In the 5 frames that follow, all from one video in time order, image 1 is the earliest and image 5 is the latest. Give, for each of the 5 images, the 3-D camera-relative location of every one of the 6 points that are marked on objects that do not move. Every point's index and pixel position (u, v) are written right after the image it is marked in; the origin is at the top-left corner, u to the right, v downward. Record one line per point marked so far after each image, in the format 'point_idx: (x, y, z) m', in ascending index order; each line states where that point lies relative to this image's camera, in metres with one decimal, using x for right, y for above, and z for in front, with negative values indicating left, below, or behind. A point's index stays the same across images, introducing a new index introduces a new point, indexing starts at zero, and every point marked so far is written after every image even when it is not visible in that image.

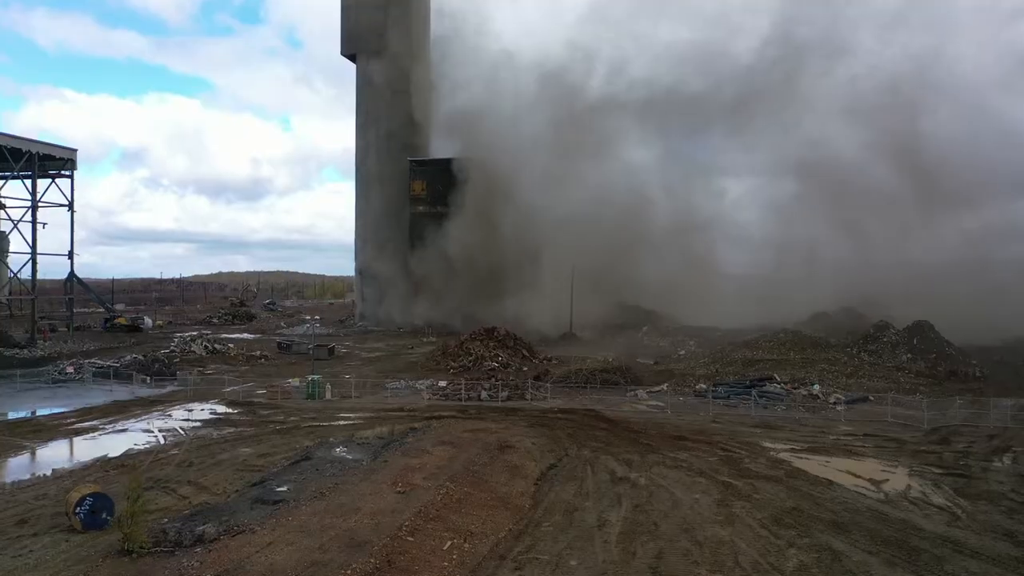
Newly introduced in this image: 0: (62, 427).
0: (-4.4, -1.4, +8.1) m
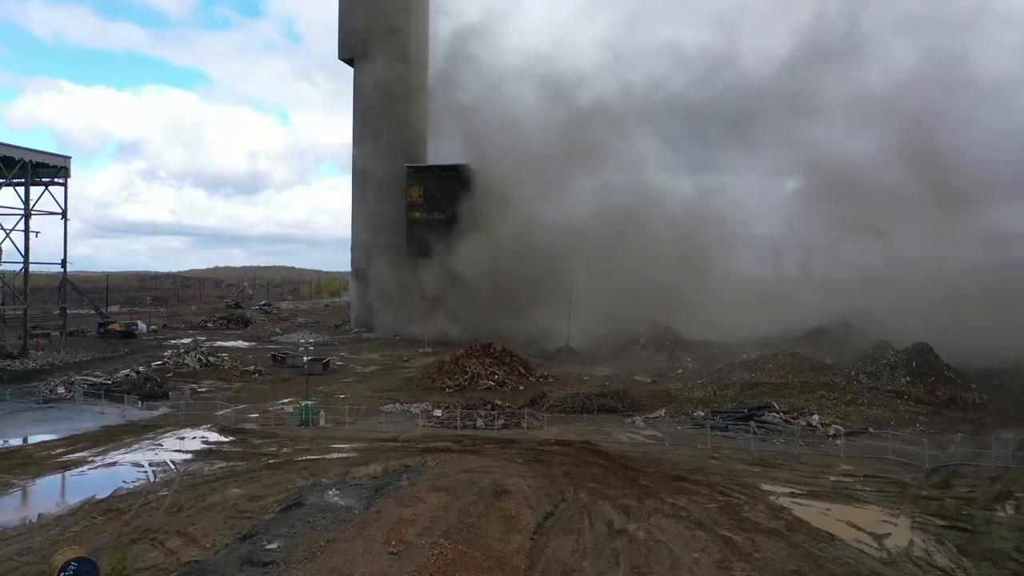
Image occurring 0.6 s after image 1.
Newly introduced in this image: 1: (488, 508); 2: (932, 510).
0: (-4.4, -1.6, +8.0) m
1: (-0.2, -1.6, +6.0) m
2: (+3.3, -1.7, +6.5) m
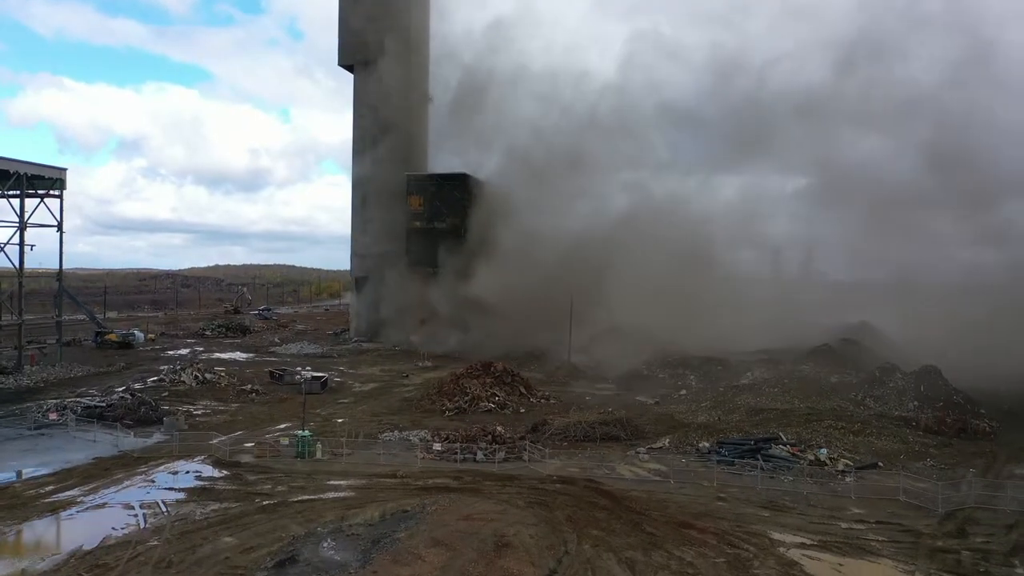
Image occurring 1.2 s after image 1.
0: (-4.4, -2.0, +7.8) m
1: (-0.2, -1.9, +5.8) m
2: (+3.3, -2.1, +6.2) m
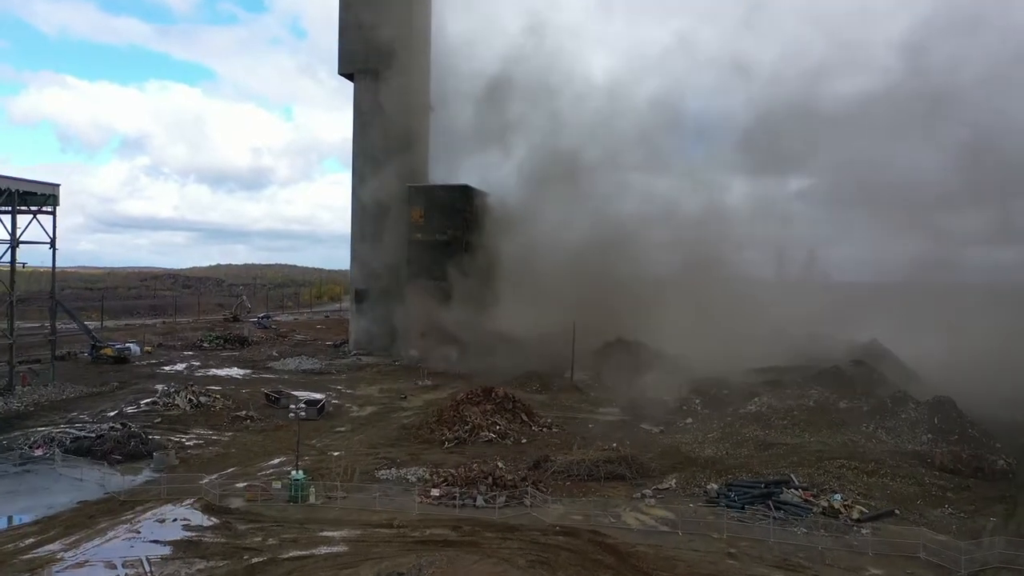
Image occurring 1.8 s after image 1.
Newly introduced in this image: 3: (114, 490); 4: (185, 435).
0: (-4.4, -2.4, +7.4) m
1: (-0.2, -2.4, +5.4) m
2: (+3.3, -2.5, +5.9) m
3: (-4.6, -2.3, +9.5) m
4: (-5.0, -2.3, +12.7) m
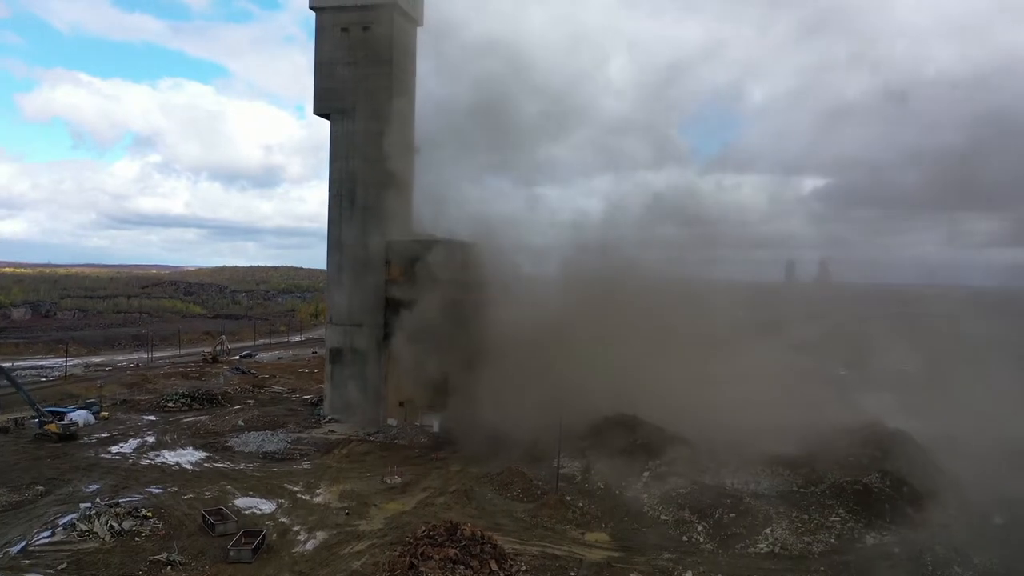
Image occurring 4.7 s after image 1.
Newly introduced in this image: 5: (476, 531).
0: (-5.0, -4.1, +5.3) m
1: (-0.7, -4.2, +3.3) m
2: (+2.7, -4.3, +3.7) m
3: (-5.1, -4.1, +7.4) m
4: (-5.5, -4.0, +10.6) m
5: (-0.5, -3.6, +12.4) m
